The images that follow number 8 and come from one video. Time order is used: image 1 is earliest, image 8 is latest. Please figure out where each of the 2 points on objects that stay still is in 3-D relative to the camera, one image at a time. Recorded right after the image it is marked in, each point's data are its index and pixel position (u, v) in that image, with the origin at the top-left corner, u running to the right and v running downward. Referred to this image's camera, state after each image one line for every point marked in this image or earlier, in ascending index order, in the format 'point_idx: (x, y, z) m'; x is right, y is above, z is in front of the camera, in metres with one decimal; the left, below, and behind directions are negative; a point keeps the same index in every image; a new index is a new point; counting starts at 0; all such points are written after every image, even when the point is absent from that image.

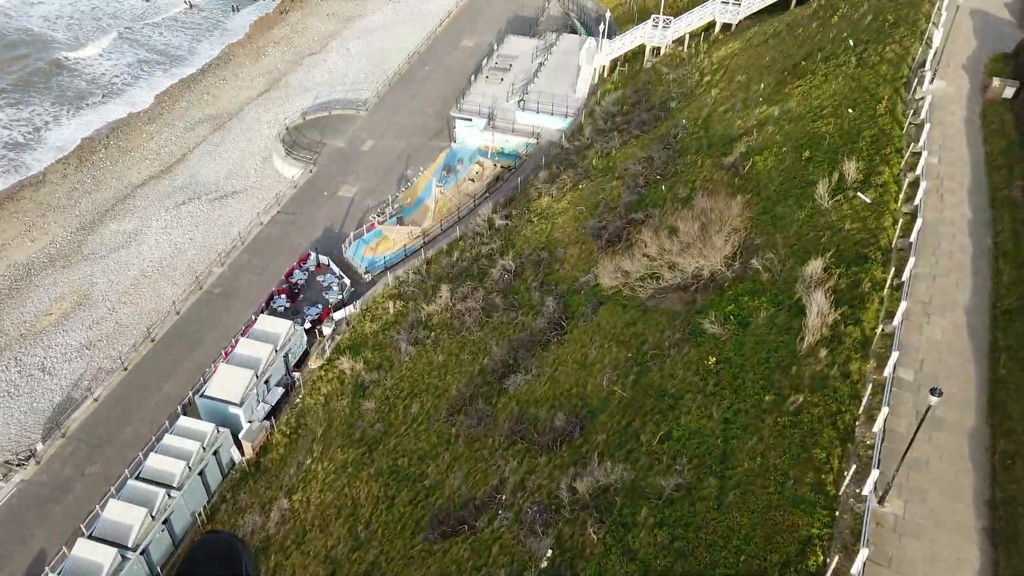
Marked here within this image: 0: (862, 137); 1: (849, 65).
0: (+7.2, +3.1, +15.2) m
1: (+8.2, +5.4, +17.9) m
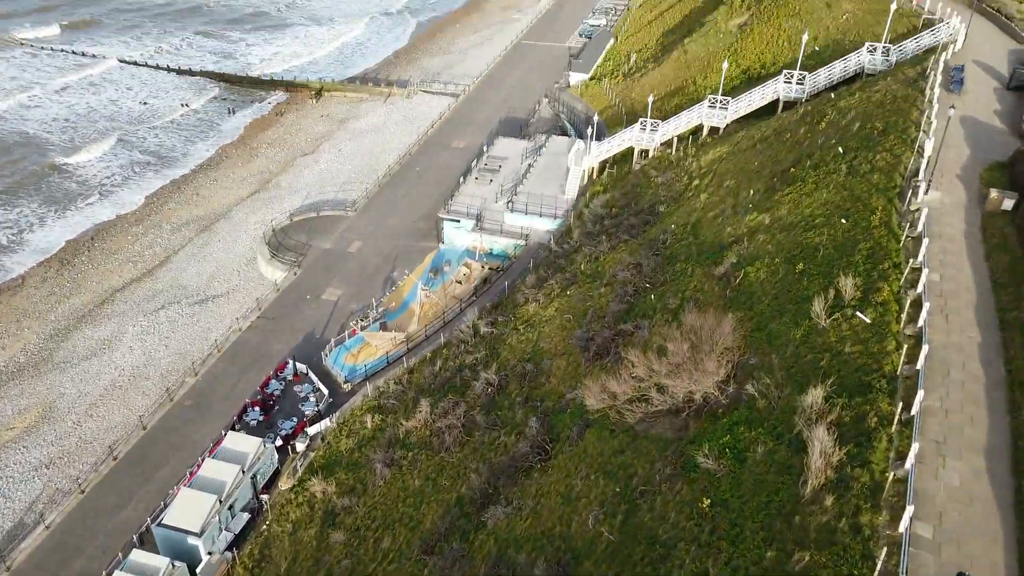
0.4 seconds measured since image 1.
0: (+6.8, +0.7, +14.5) m
1: (+7.7, +2.7, +17.4) m
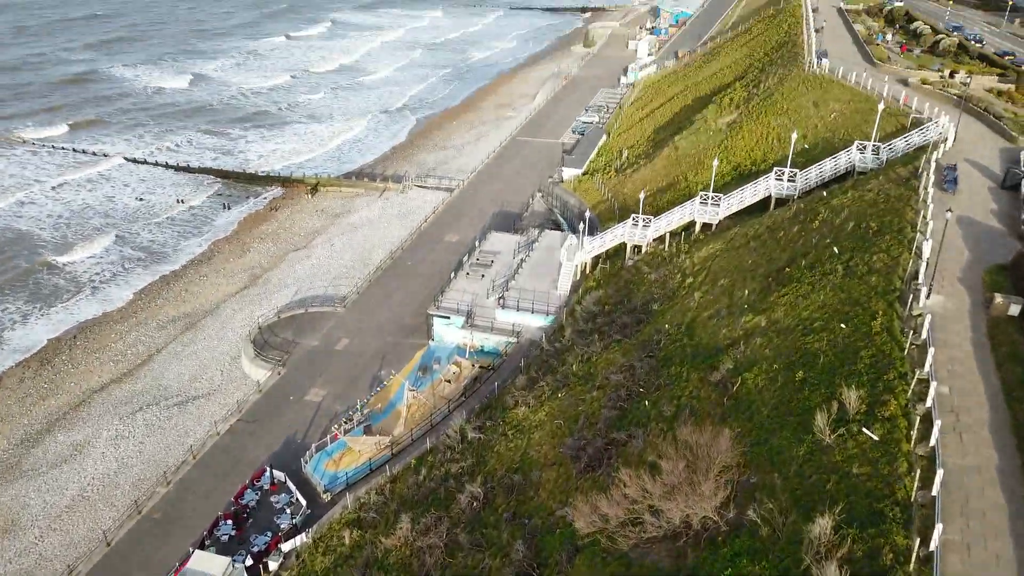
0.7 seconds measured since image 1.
0: (+6.5, -1.3, +13.7) m
1: (+7.4, +0.3, +16.9) m
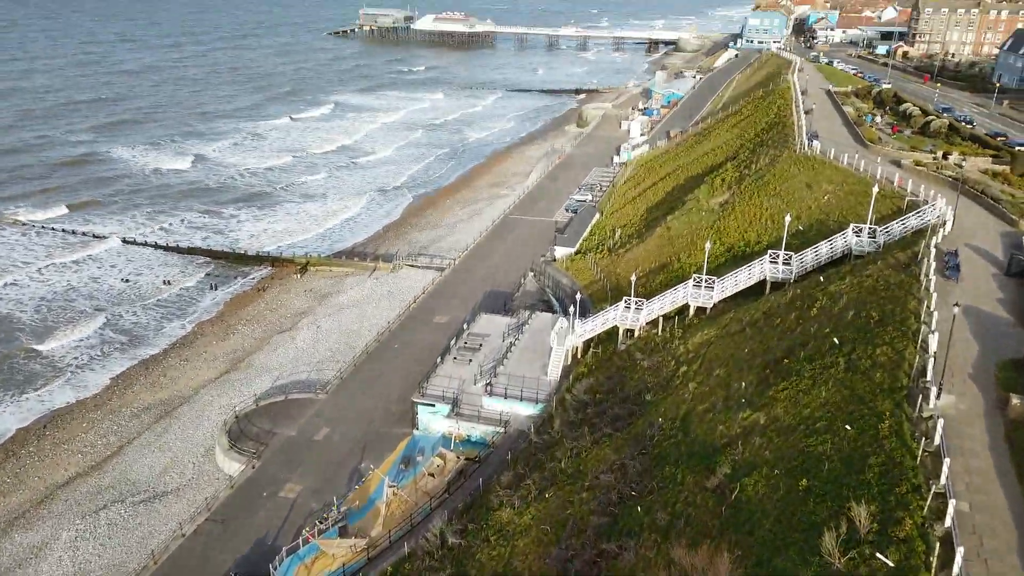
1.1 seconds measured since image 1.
0: (+6.0, -3.0, +12.5) m
1: (+7.0, -1.7, +15.8) m
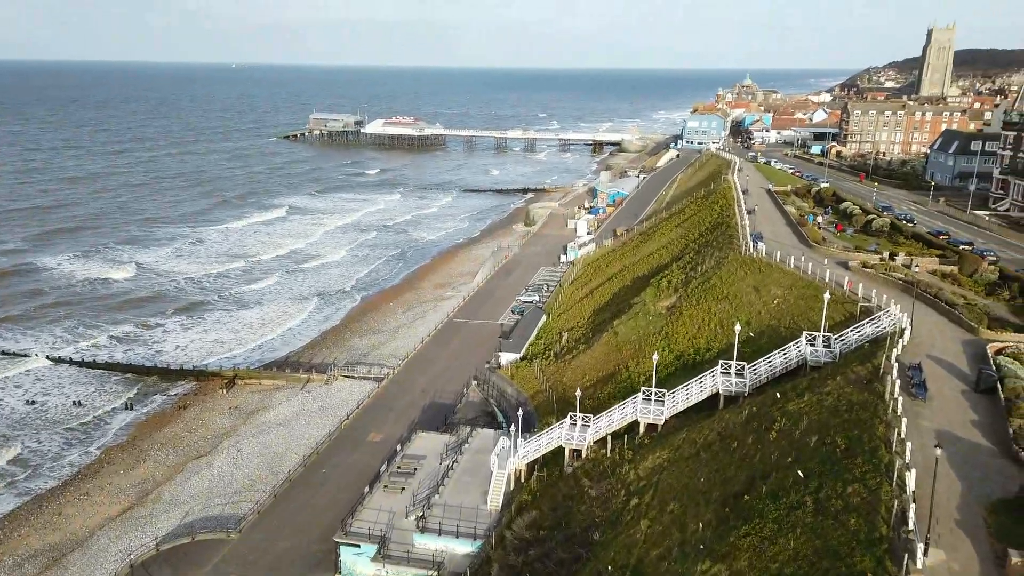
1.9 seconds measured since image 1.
0: (+4.7, -5.0, +10.2) m
1: (+5.4, -4.1, +13.7) m
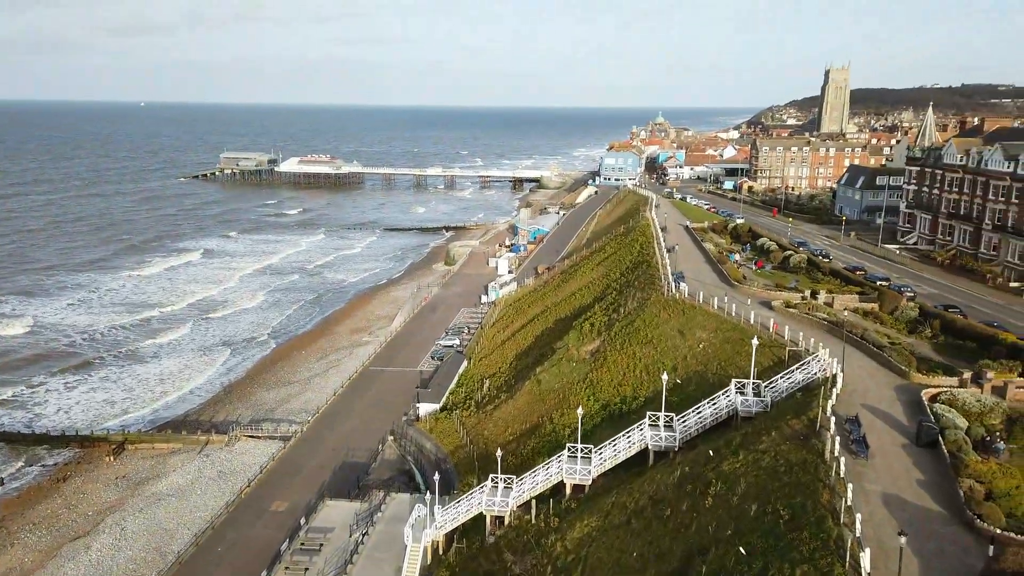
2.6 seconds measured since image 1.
0: (+3.6, -5.8, +8.5) m
1: (+3.9, -5.1, +12.1) m
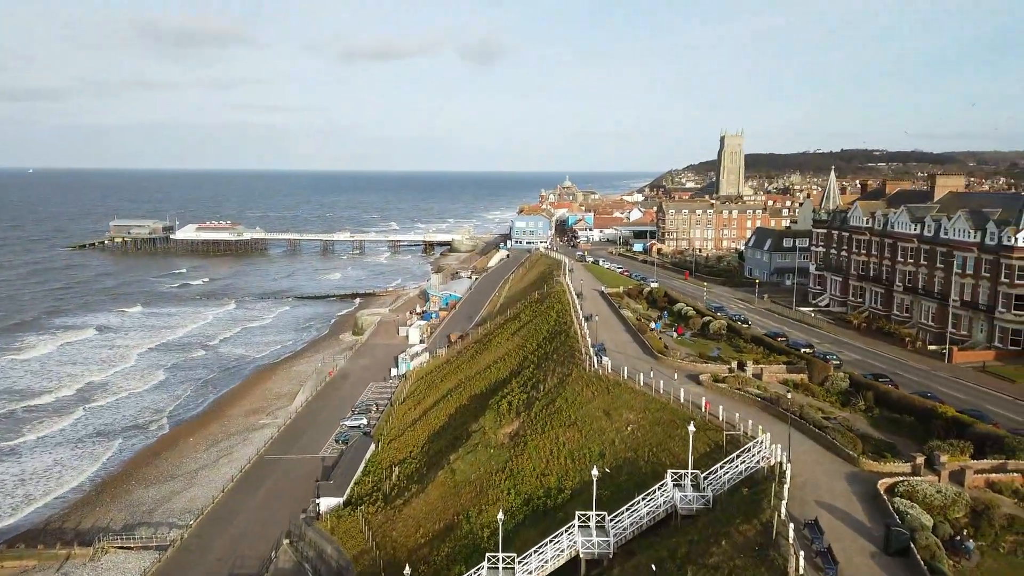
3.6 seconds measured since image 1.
0: (+2.9, -6.9, +5.8) m
1: (+2.8, -6.5, +9.5) m
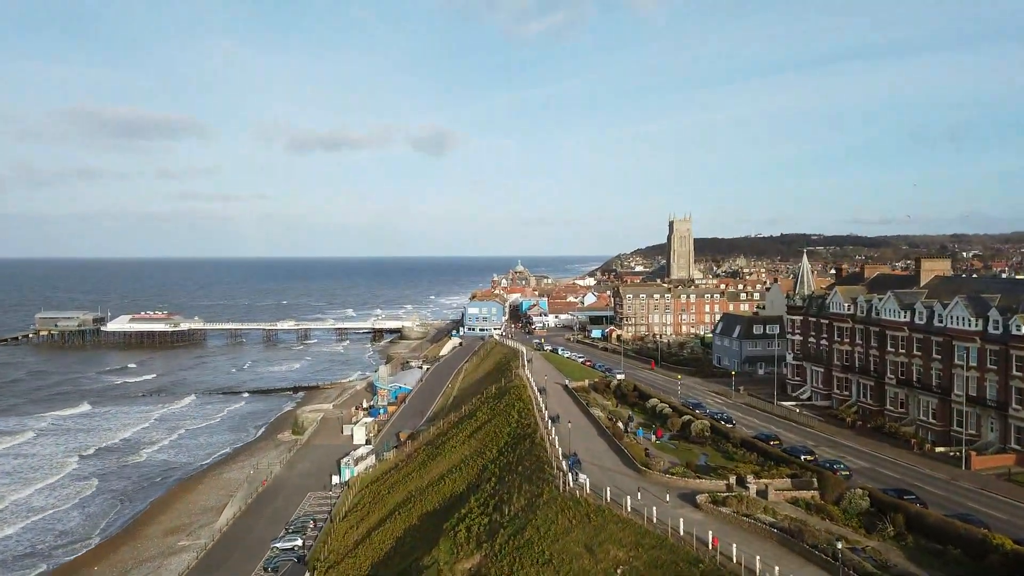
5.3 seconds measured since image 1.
0: (+3.1, -7.7, +1.2) m
1: (+2.7, -7.7, +4.9) m
